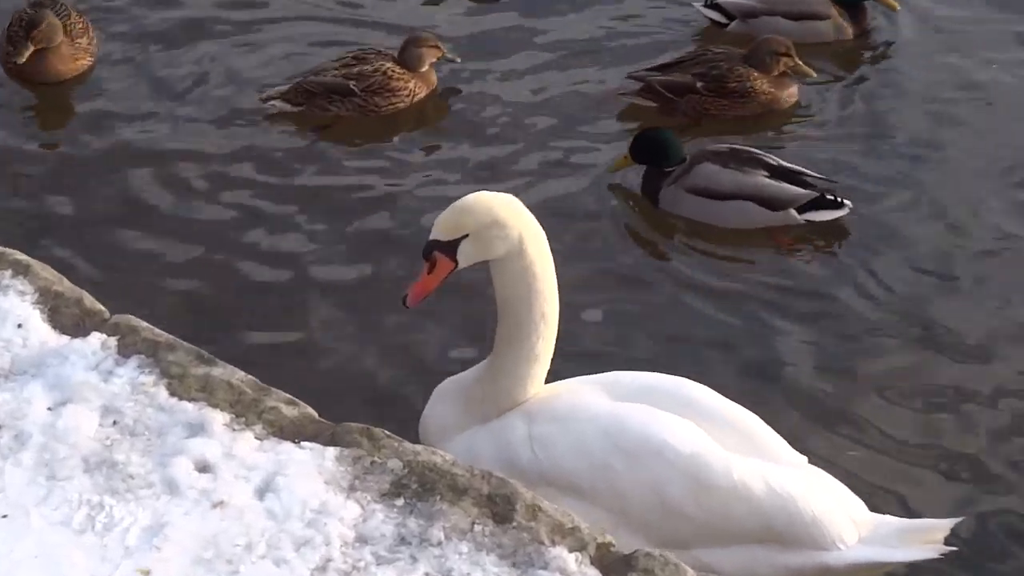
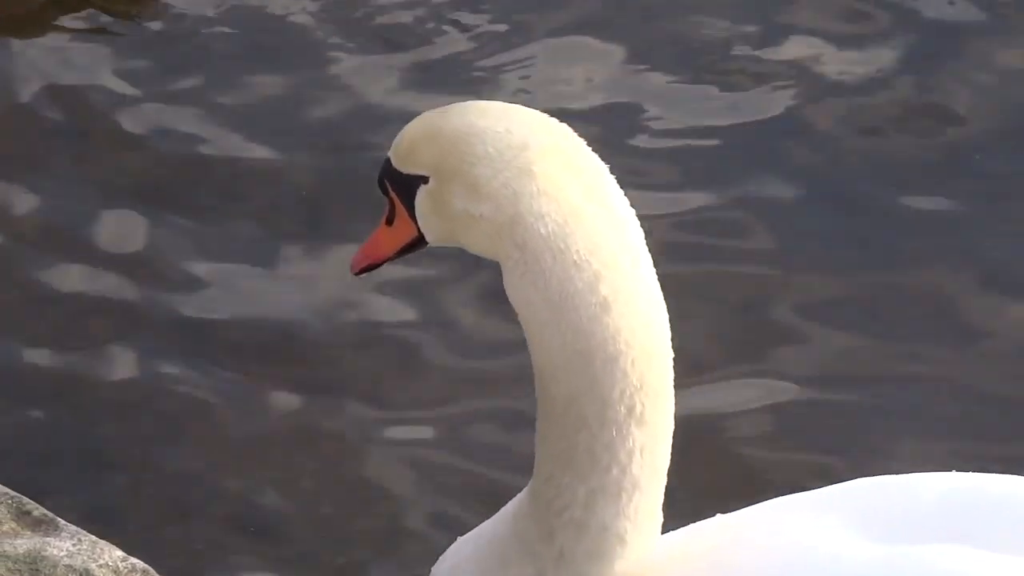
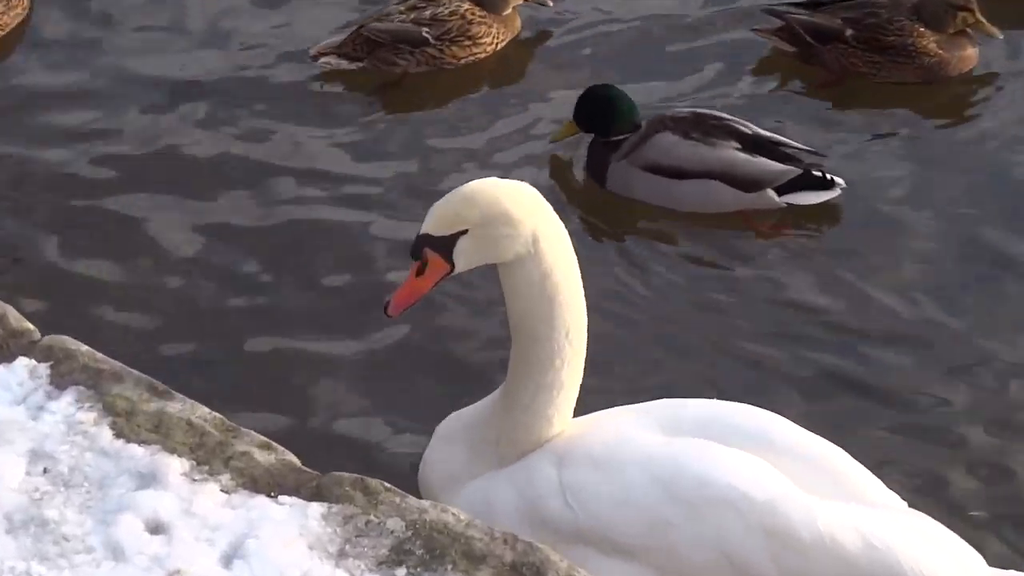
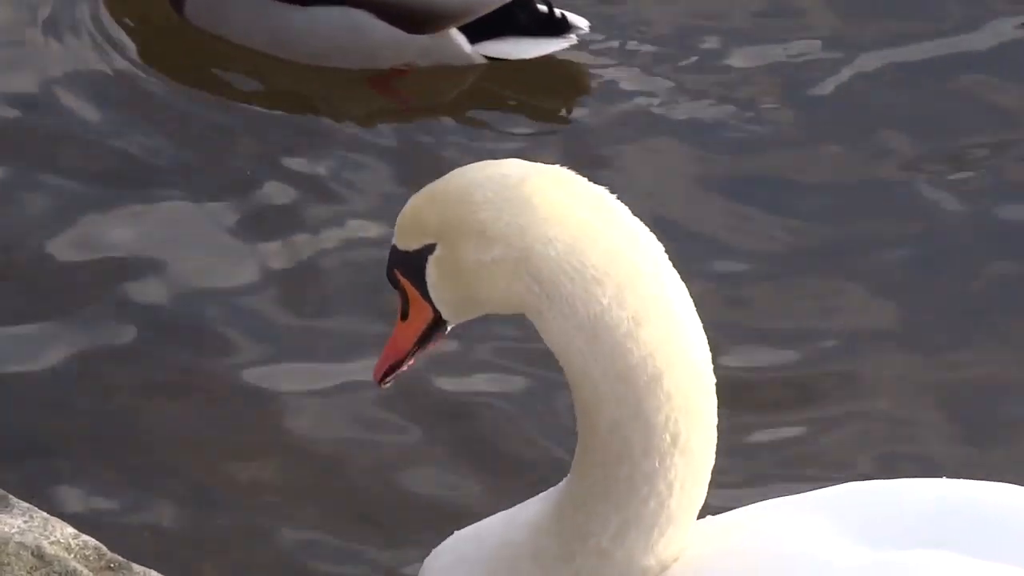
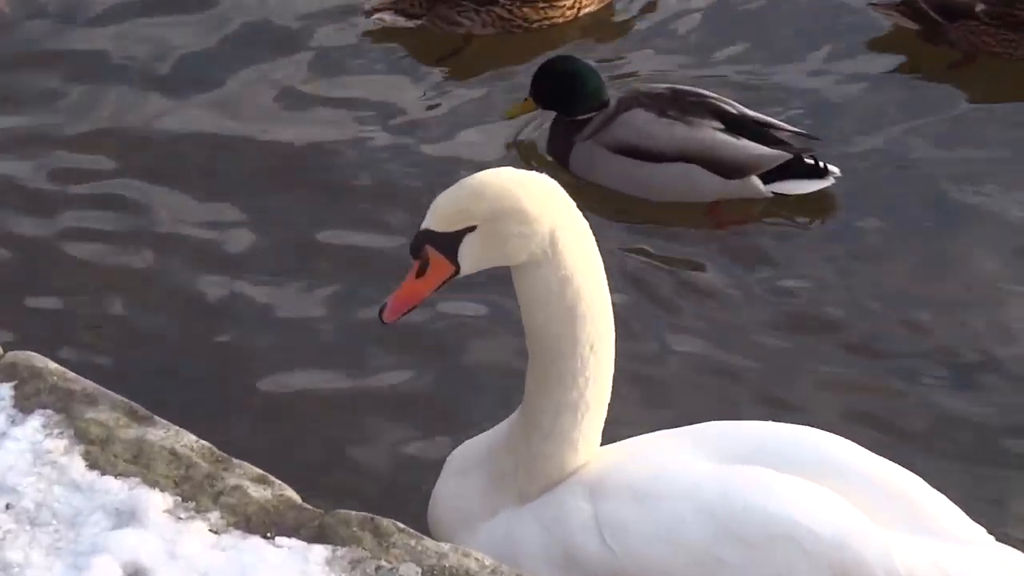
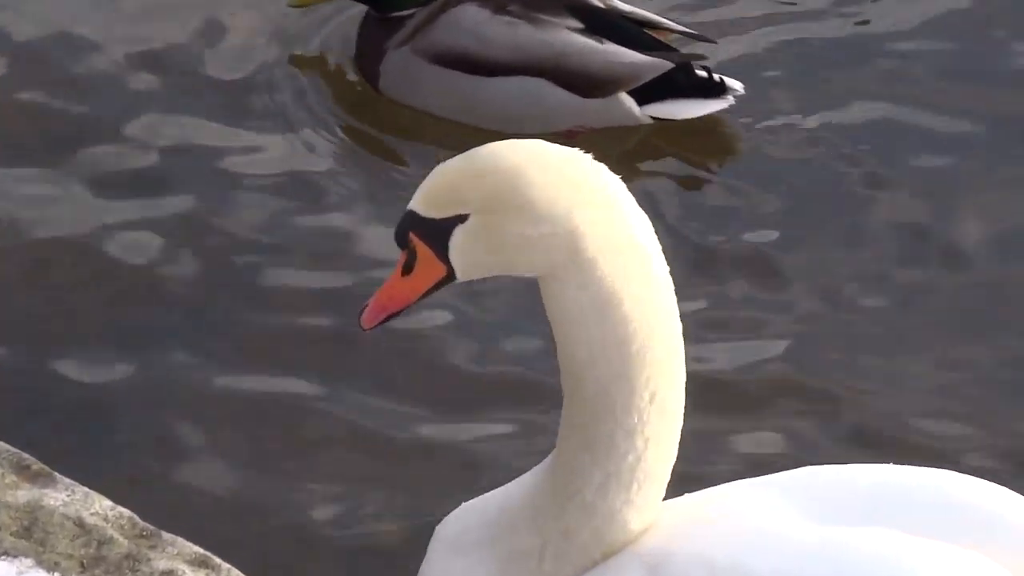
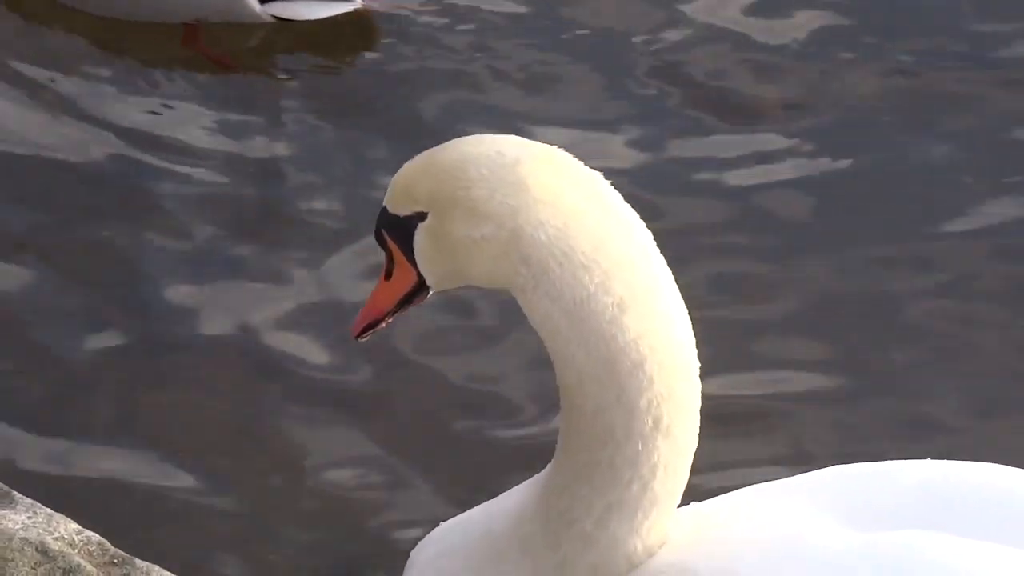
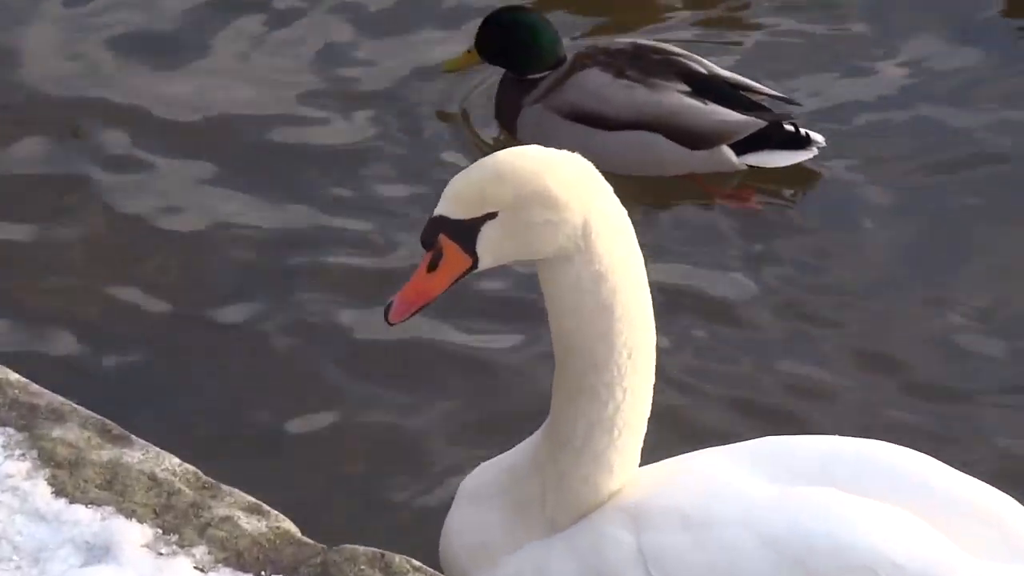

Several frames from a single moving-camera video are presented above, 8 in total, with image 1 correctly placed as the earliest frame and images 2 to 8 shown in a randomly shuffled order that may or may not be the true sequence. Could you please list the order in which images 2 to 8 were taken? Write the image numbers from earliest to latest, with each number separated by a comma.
3, 5, 8, 6, 4, 7, 2
